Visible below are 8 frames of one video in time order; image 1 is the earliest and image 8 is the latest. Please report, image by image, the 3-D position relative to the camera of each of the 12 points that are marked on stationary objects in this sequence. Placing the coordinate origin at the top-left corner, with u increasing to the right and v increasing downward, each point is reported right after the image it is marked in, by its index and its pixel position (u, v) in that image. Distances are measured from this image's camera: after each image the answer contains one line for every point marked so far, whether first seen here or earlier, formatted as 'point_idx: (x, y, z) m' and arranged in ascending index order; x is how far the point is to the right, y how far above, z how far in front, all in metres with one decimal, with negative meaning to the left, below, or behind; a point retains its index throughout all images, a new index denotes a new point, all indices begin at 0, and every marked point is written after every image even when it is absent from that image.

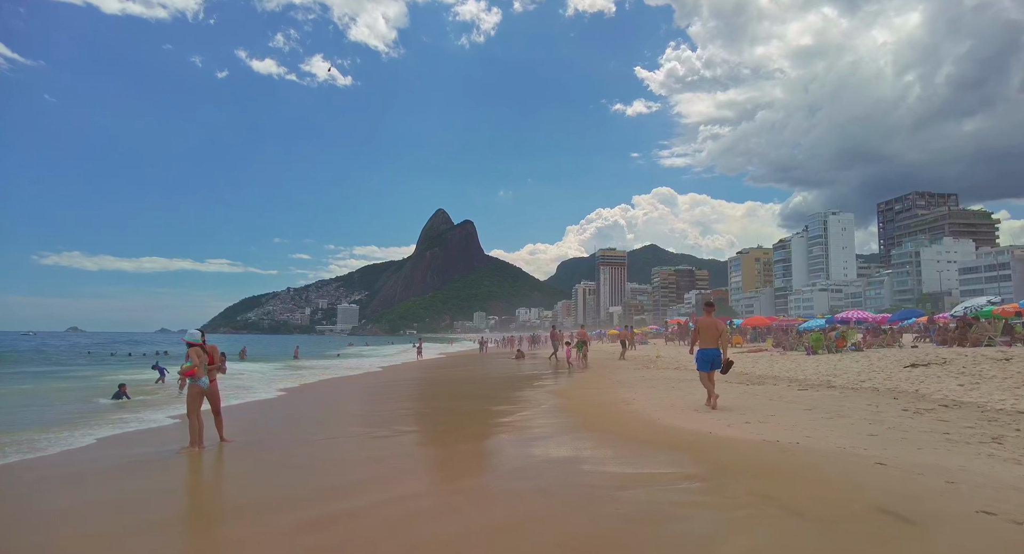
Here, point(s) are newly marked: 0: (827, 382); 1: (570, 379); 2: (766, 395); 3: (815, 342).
0: (+6.3, -2.1, +10.3) m
1: (+1.8, -3.0, +15.6) m
2: (+4.6, -2.1, +9.3) m
3: (+11.0, -2.3, +18.9) m
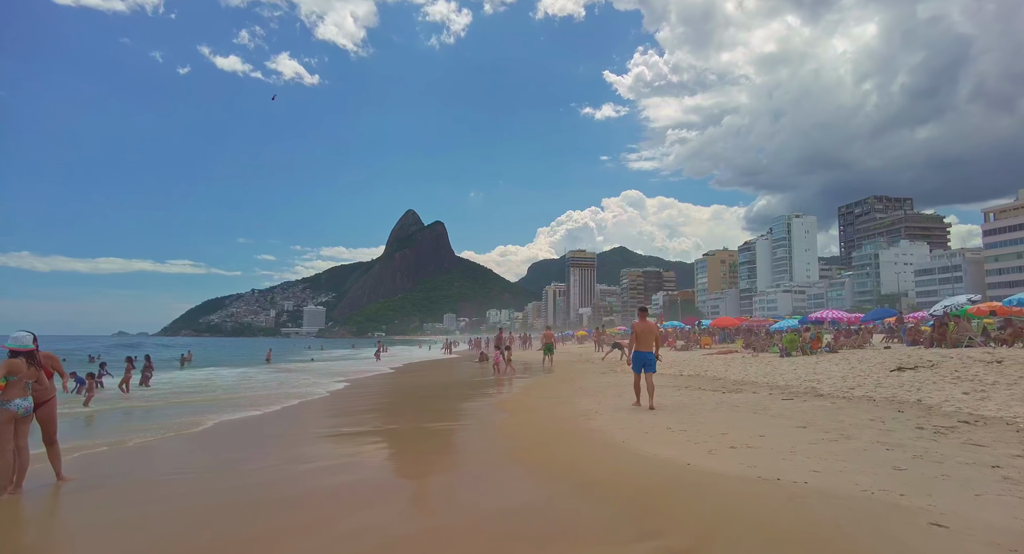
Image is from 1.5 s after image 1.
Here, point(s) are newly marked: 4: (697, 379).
0: (+5.3, -2.0, +9.2) m
1: (+0.6, -2.9, +14.3) m
2: (+3.7, -2.0, +8.1) m
3: (+9.6, -2.3, +18.1) m
4: (+4.5, -2.5, +12.7) m
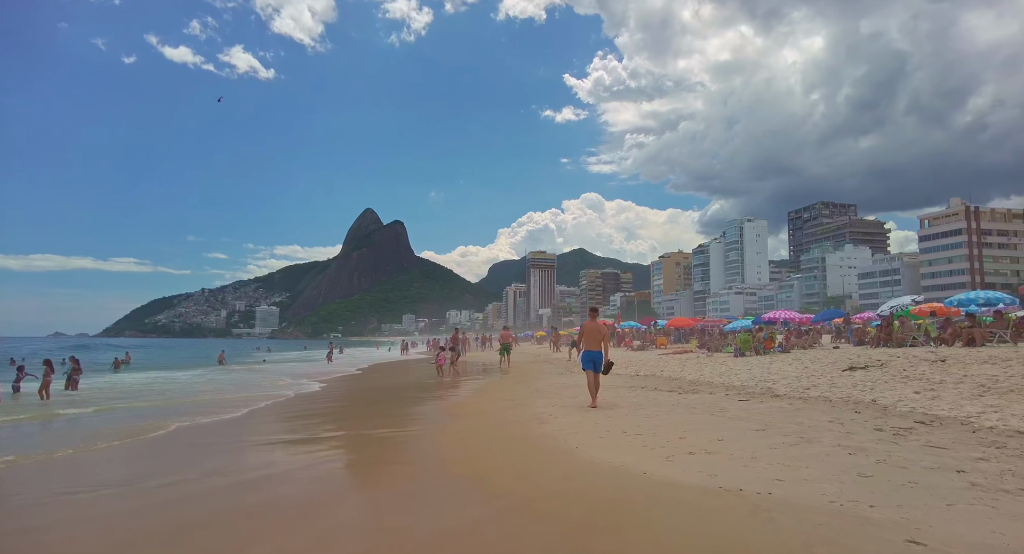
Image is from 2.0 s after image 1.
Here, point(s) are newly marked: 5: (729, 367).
0: (+4.5, -2.0, +9.1) m
1: (-0.6, -2.9, +13.8) m
2: (+2.9, -2.0, +7.9) m
3: (+8.1, -2.3, +18.3) m
4: (+3.4, -2.5, +12.6) m
5: (+6.0, -2.5, +14.4) m
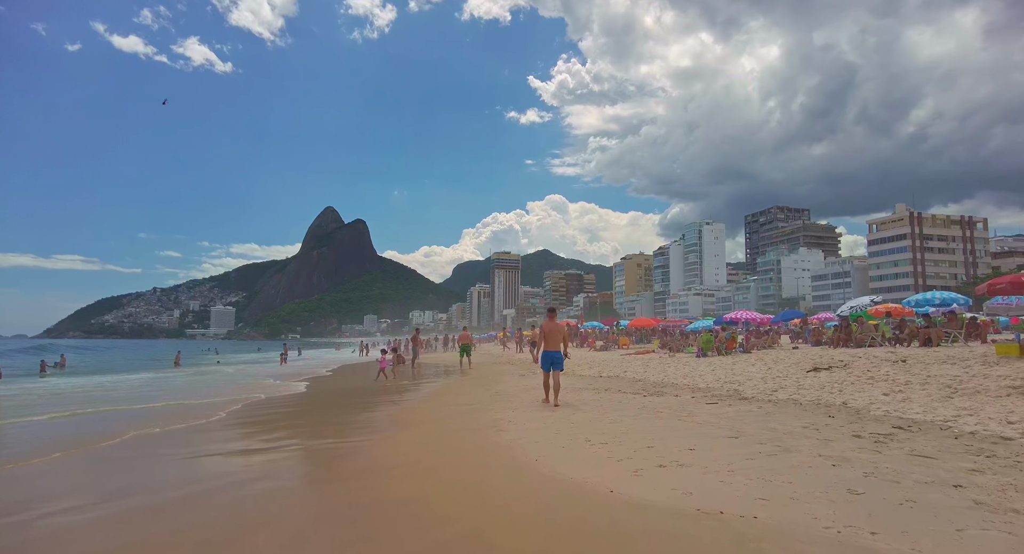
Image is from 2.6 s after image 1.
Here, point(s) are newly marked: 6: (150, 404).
0: (+3.8, -1.9, +8.8) m
1: (-1.7, -2.8, +13.1) m
2: (+2.3, -1.9, +7.5) m
3: (+6.7, -2.3, +18.2) m
4: (+2.5, -2.4, +12.2) m
5: (+4.9, -2.5, +14.2) m
6: (-10.4, -3.6, +15.1) m
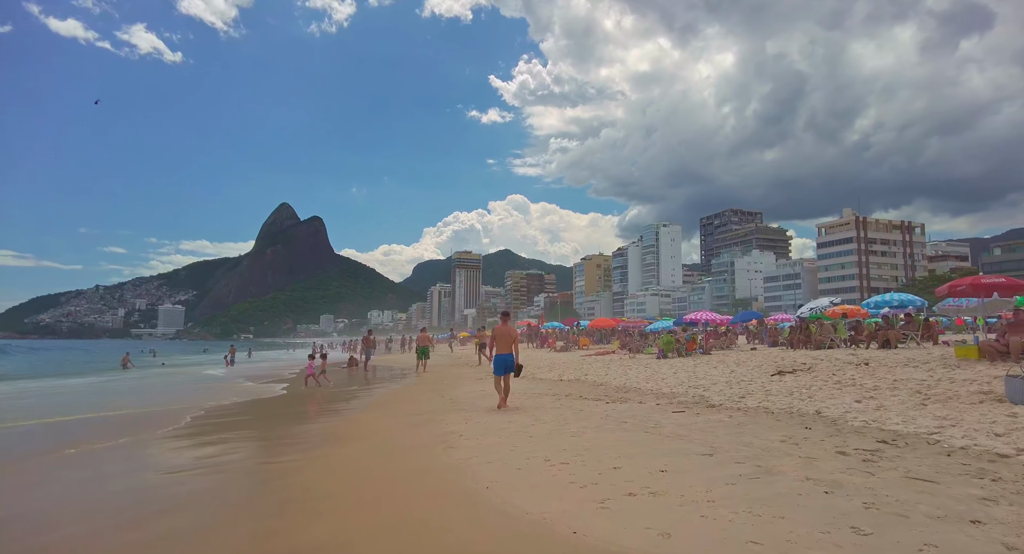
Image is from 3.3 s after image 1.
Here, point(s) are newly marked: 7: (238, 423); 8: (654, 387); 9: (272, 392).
0: (+3.1, -1.9, +8.4) m
1: (-2.7, -2.8, +12.3) m
2: (+1.7, -1.9, +6.9) m
3: (+5.3, -2.3, +17.9) m
4: (+1.5, -2.4, +11.6) m
5: (+3.8, -2.5, +13.8) m
6: (-11.5, -3.5, +13.6) m
7: (-6.0, -3.1, +11.2) m
8: (+2.9, -2.2, +10.6) m
9: (-7.7, -3.7, +16.7) m
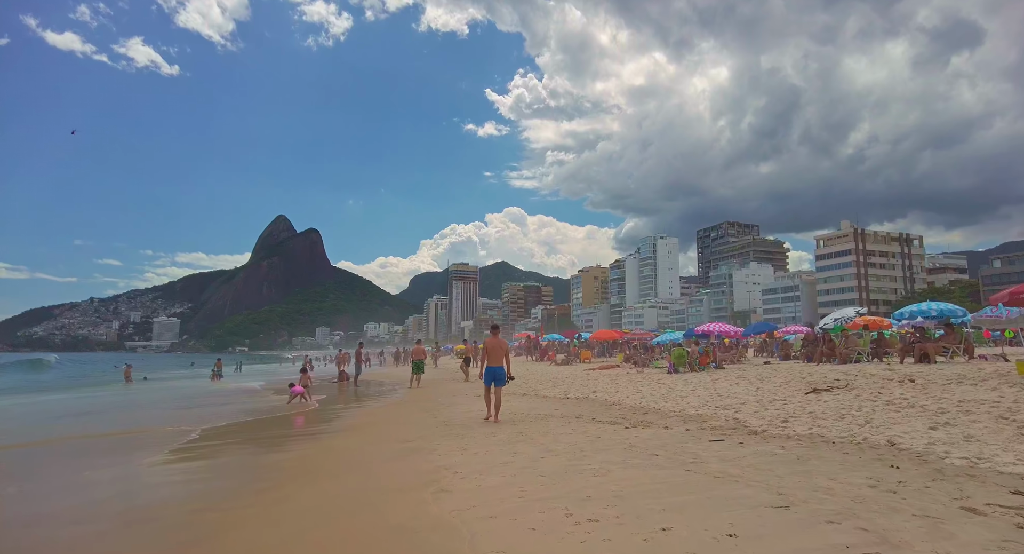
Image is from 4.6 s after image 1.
0: (+3.1, -2.0, +7.2) m
1: (-2.7, -3.0, +11.0) m
2: (+1.8, -1.9, +5.7) m
3: (+5.3, -2.6, +16.7) m
4: (+1.5, -2.5, +10.4) m
5: (+3.8, -2.7, +12.6) m
6: (-11.5, -3.7, +12.2) m
7: (-5.9, -3.3, +10.0) m
8: (+2.9, -2.3, +9.4) m
9: (-7.6, -4.0, +15.4) m
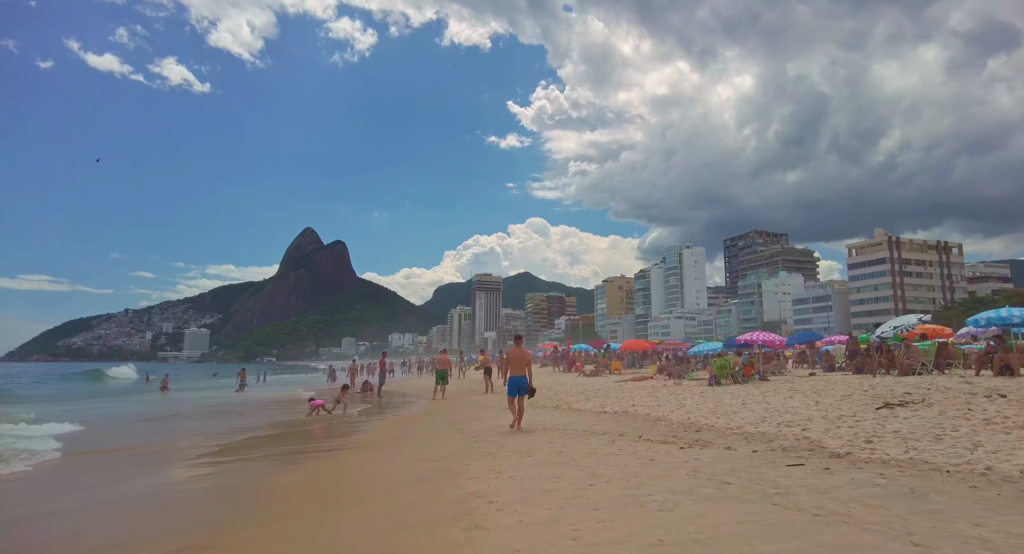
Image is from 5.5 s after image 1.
0: (+3.6, -2.0, +6.2) m
1: (-2.0, -3.0, +10.3) m
2: (+2.2, -1.9, +4.8) m
3: (+6.2, -2.7, +15.6) m
4: (+2.2, -2.6, +9.5) m
5: (+4.5, -2.7, +11.6) m
6: (-10.8, -3.8, +11.9) m
7: (-5.3, -3.3, +9.3) m
8: (+3.5, -2.3, +8.4) m
9: (-6.8, -4.1, +14.8) m
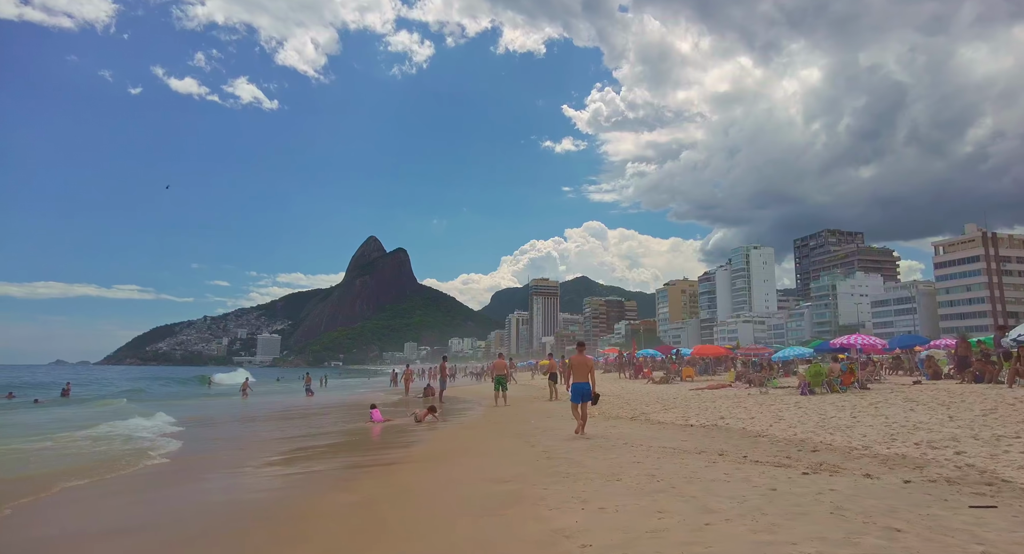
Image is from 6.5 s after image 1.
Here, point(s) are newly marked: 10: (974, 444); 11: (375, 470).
0: (+4.4, -1.8, +4.8) m
1: (-0.7, -3.0, +9.4) m
2: (+2.8, -1.7, +3.6) m
3: (+8.0, -2.6, +13.9) m
4: (+3.4, -2.5, +8.2) m
5: (+5.9, -2.6, +10.0) m
6: (-9.2, -3.9, +12.0) m
7: (-4.1, -3.3, +8.9) m
8: (+4.5, -2.2, +7.0) m
9: (-5.0, -4.2, +14.5) m
10: (+5.6, -2.0, +6.3) m
11: (-2.0, -2.8, +7.3) m
